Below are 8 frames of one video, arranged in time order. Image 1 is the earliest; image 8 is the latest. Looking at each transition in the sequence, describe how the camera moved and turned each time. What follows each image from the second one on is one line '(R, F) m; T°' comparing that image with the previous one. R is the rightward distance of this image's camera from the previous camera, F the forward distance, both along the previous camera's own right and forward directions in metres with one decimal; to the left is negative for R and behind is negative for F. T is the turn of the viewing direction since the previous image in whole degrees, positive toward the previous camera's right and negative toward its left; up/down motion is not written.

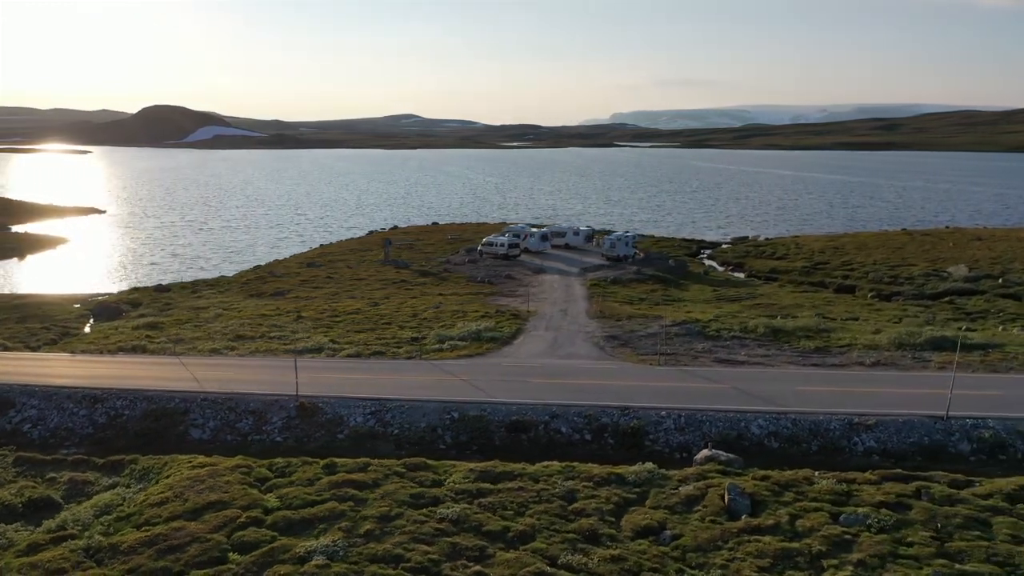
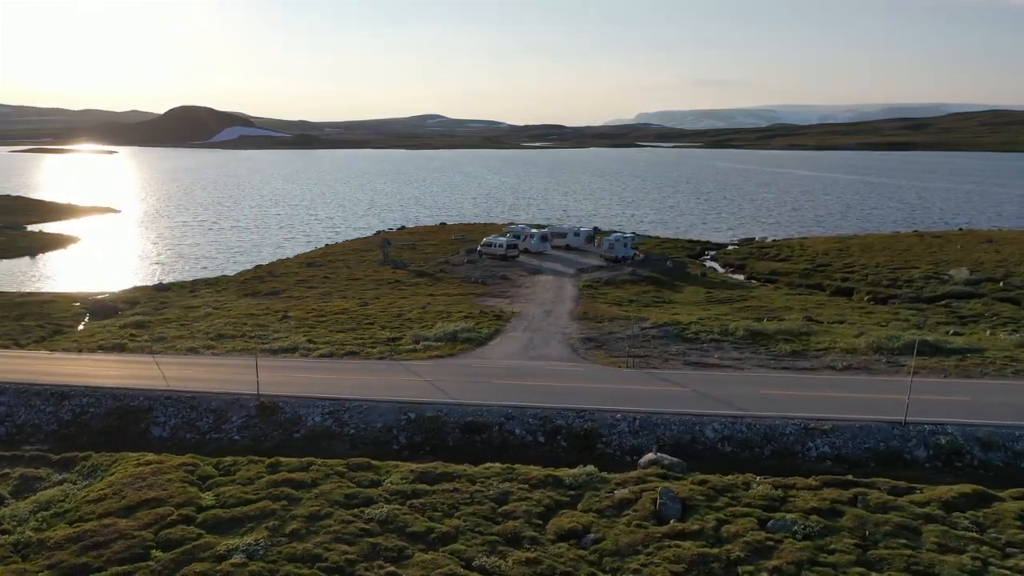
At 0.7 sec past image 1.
(+2.0, 0.0) m; -2°
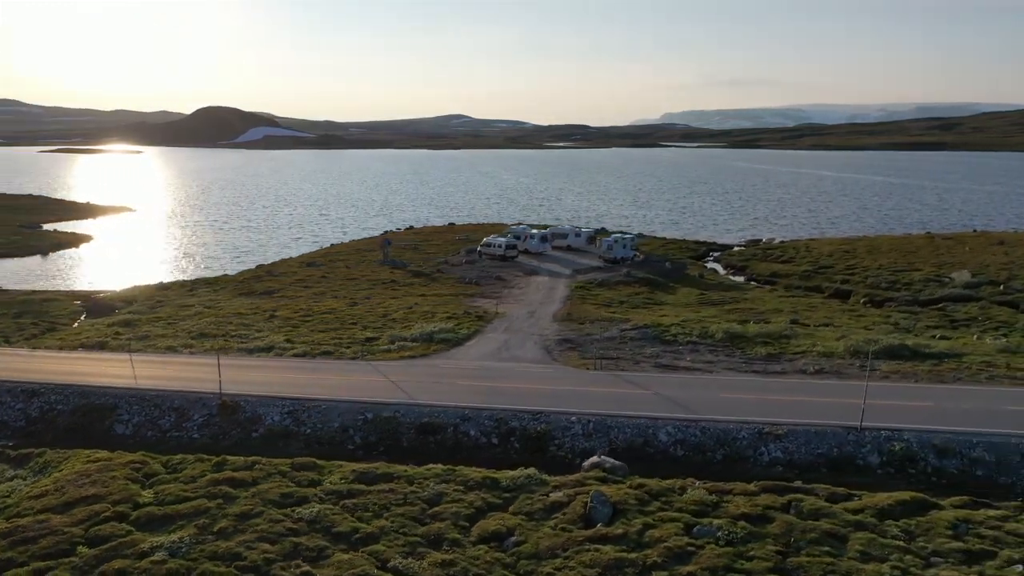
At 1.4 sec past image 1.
(+2.0, 0.0) m; -2°
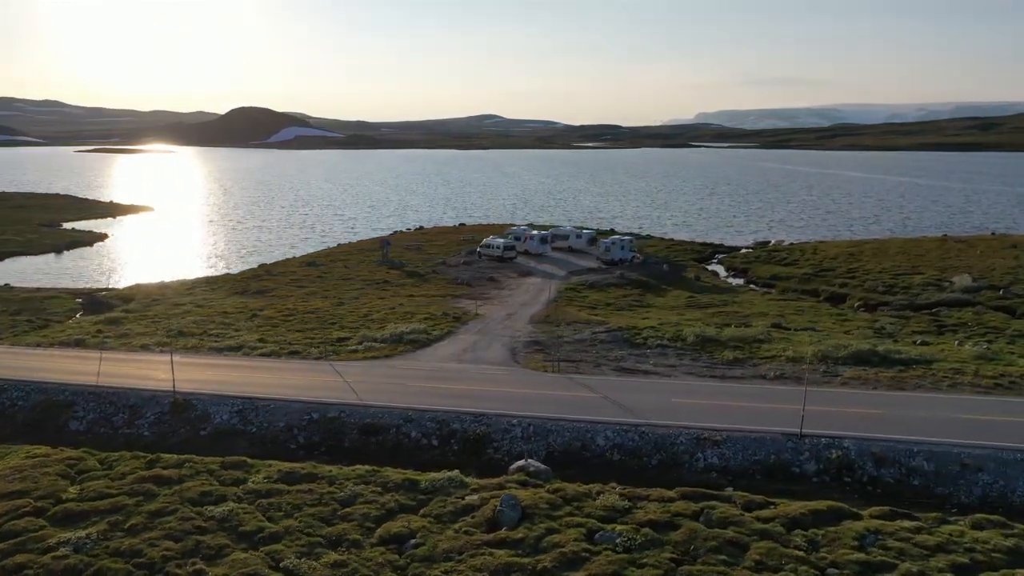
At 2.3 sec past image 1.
(+2.6, 0.0) m; -2°
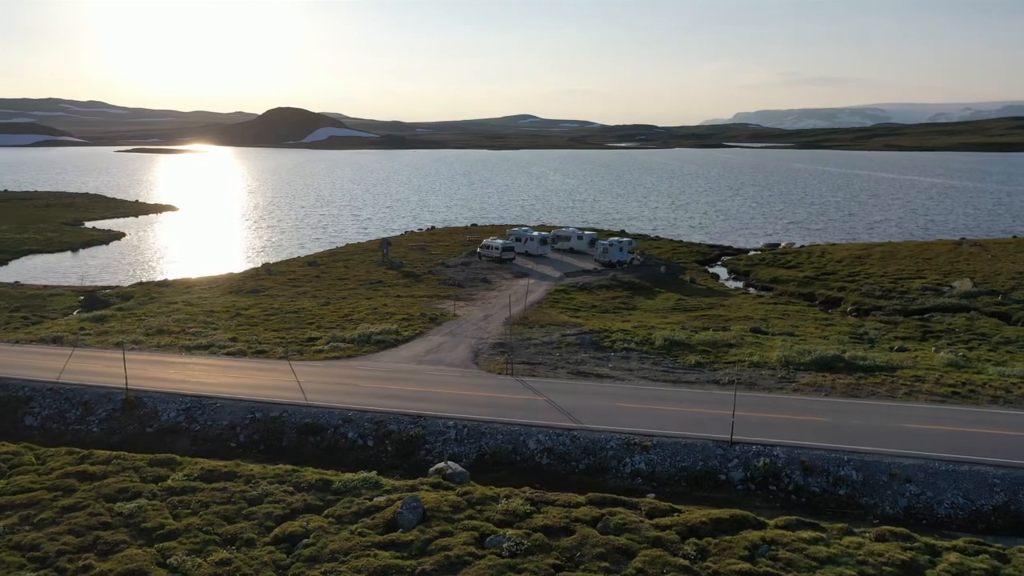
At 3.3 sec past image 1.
(+2.9, 0.0) m; -2°
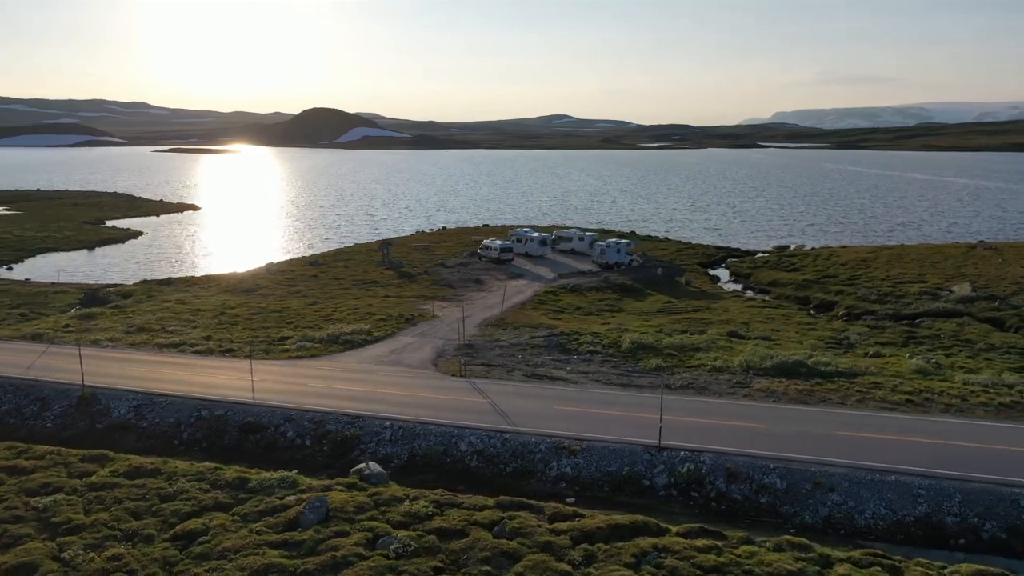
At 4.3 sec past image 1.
(+2.9, 0.0) m; -2°
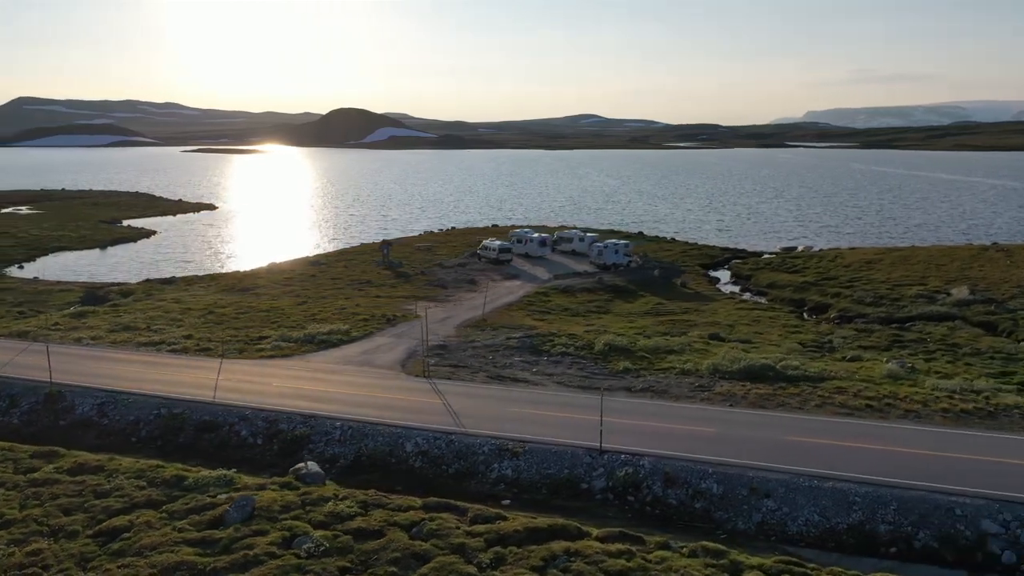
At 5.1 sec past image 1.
(+2.3, 0.0) m; -2°
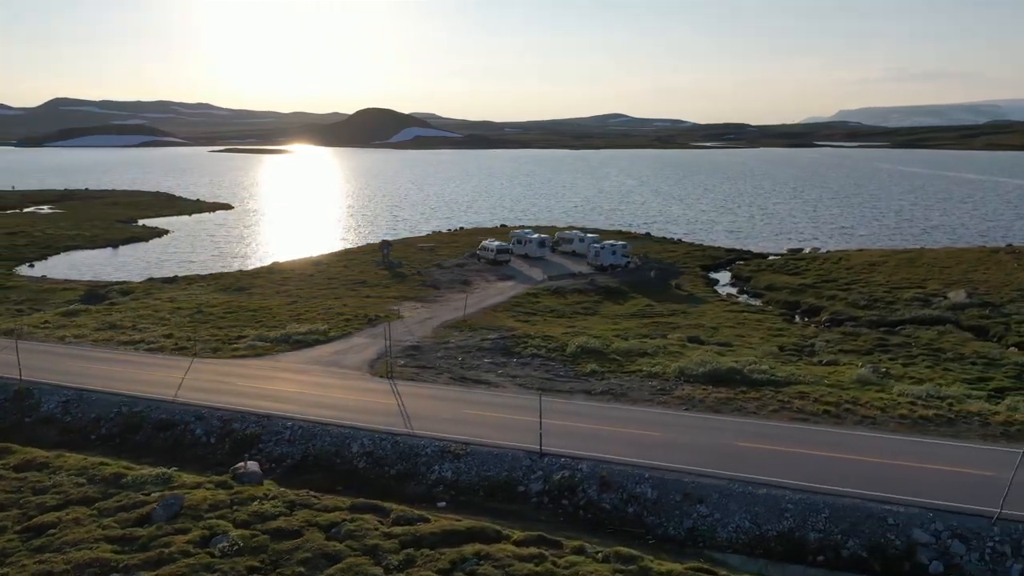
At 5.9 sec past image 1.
(+2.3, 0.0) m; -2°
